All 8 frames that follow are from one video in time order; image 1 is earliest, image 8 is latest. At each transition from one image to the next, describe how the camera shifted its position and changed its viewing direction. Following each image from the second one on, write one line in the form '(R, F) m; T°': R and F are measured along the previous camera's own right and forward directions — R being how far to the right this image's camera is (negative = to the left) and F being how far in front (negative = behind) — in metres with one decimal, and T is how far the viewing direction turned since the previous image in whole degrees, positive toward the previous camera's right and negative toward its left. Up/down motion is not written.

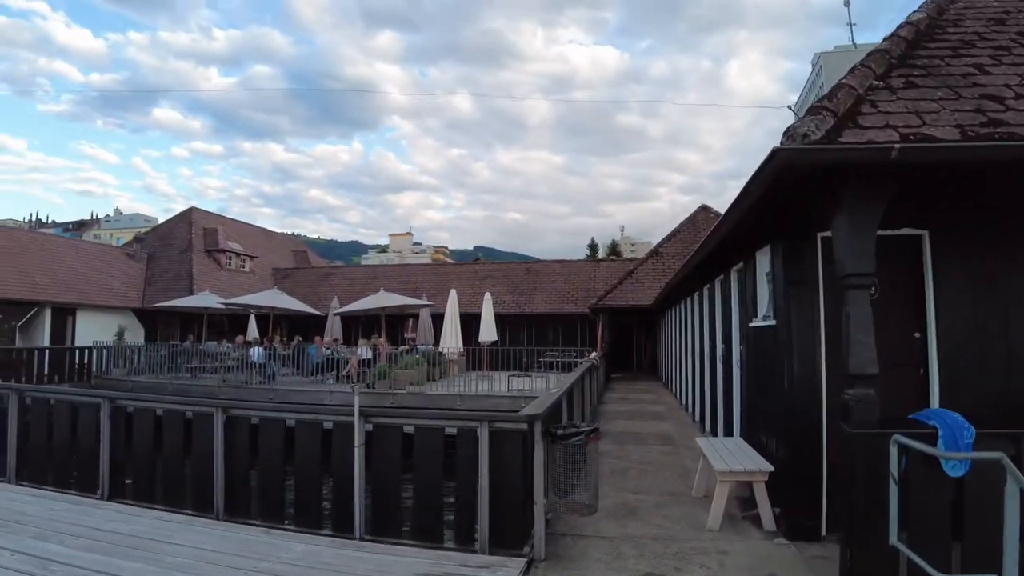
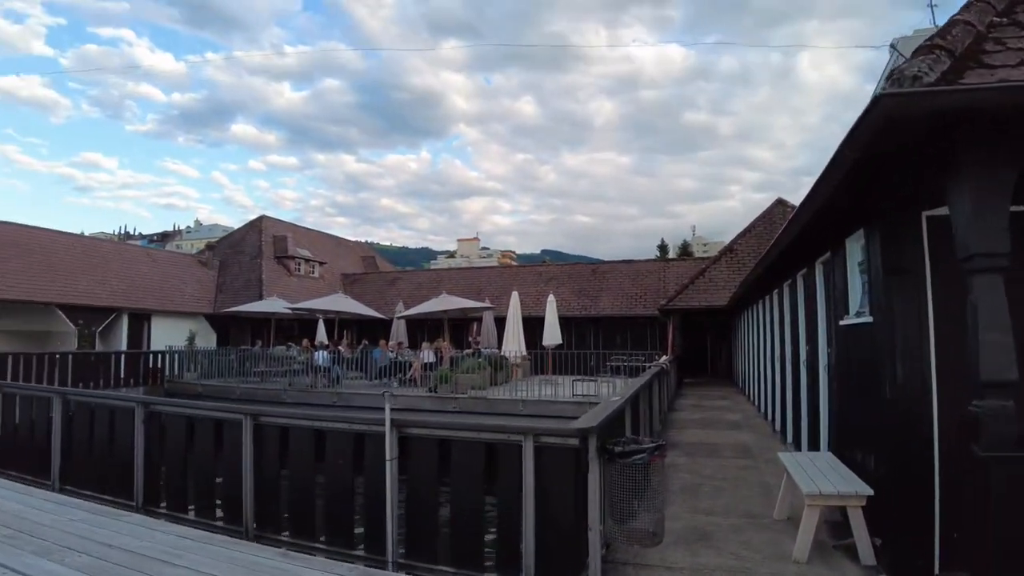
(+0.1, +0.4) m; -6°
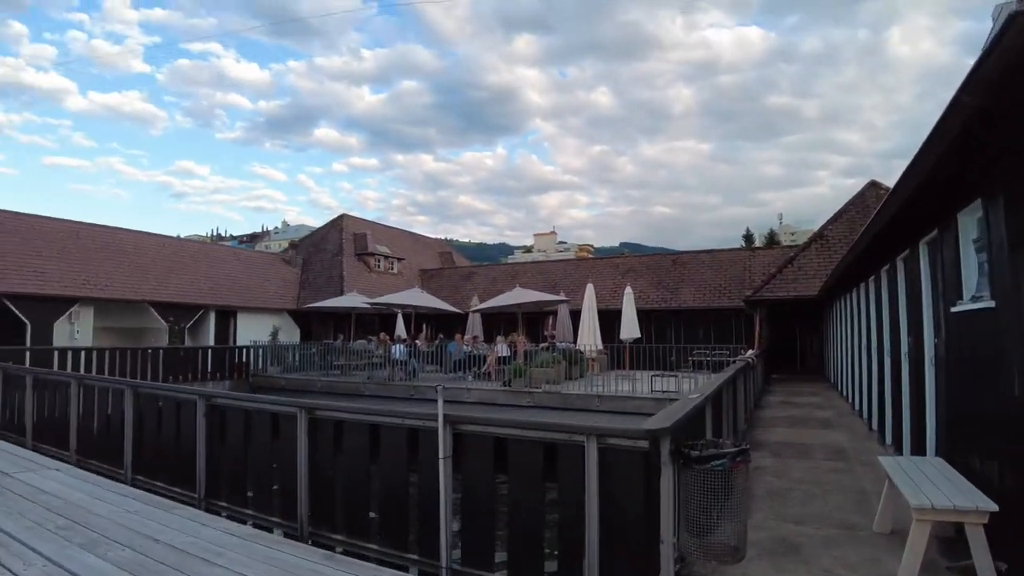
(+0.1, +0.3) m; -7°
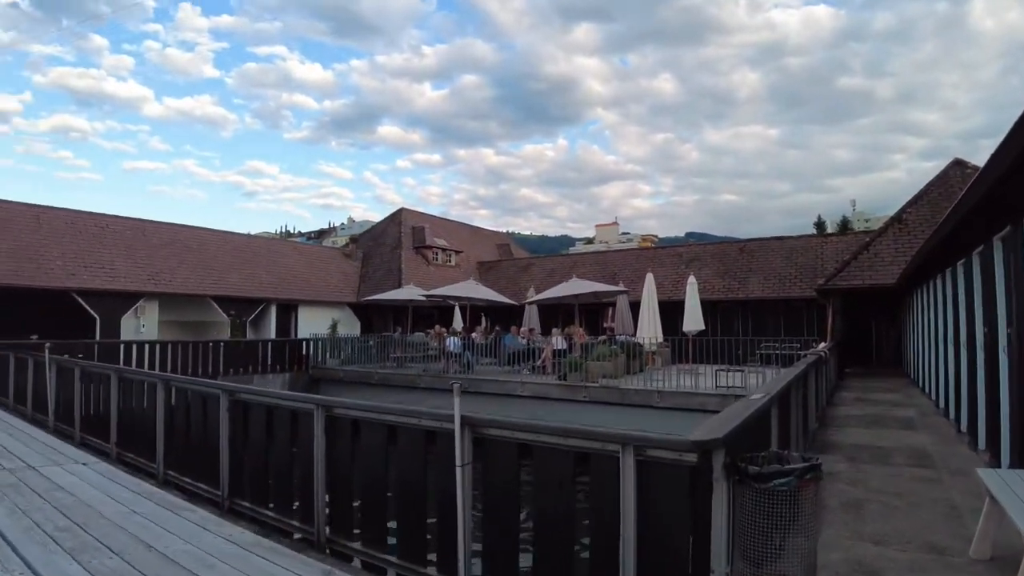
(+0.2, +0.4) m; -6°
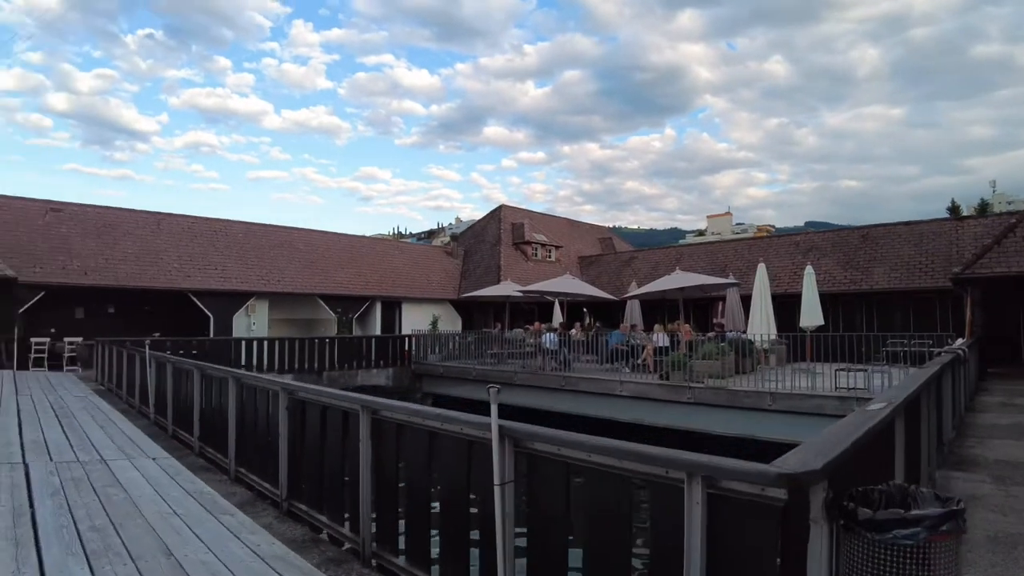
(+0.2, +0.4) m; -10°
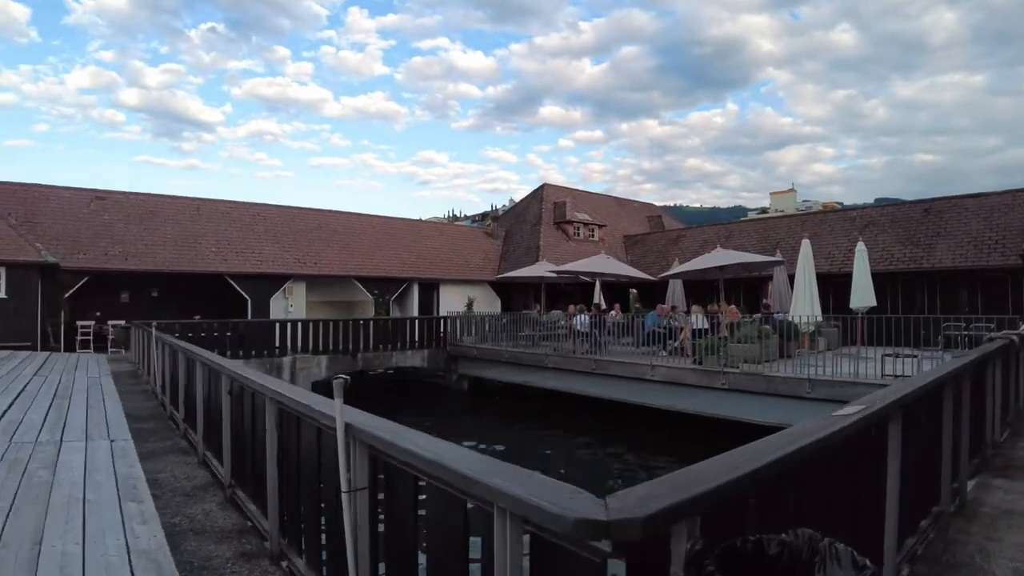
(+0.6, +0.5) m; -5°
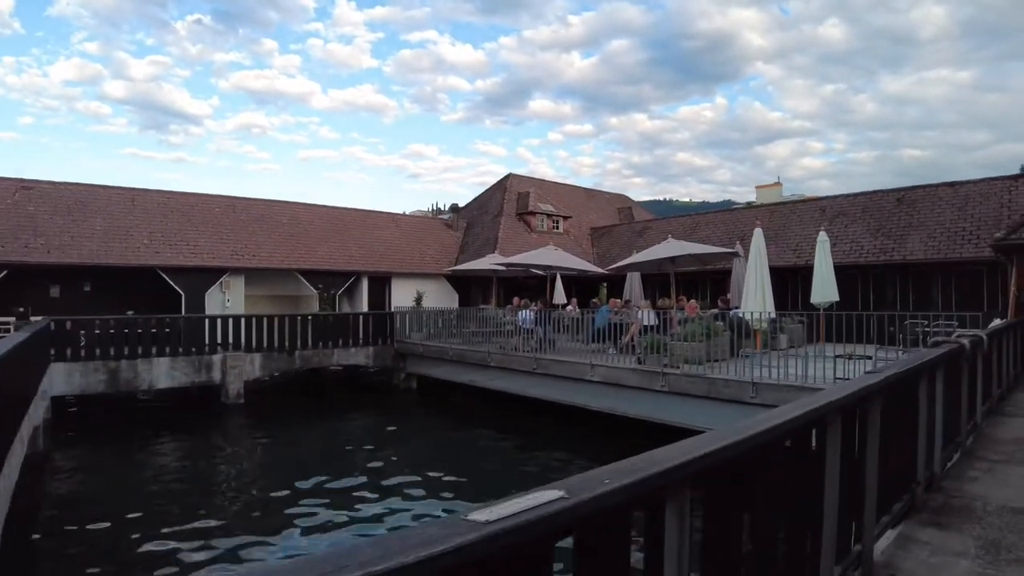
(+1.1, +1.0) m; +1°
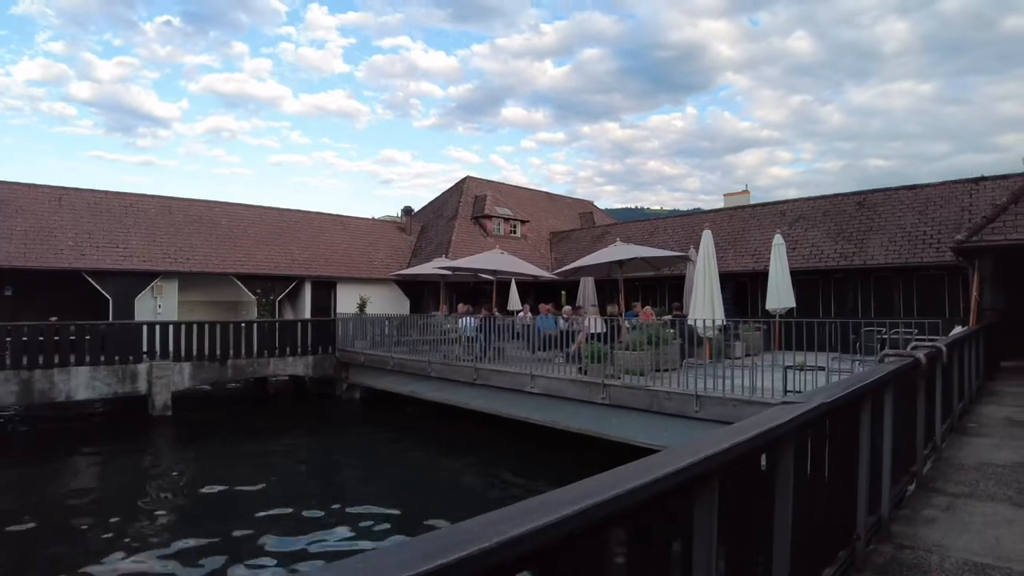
(+0.6, +0.8) m; +2°
